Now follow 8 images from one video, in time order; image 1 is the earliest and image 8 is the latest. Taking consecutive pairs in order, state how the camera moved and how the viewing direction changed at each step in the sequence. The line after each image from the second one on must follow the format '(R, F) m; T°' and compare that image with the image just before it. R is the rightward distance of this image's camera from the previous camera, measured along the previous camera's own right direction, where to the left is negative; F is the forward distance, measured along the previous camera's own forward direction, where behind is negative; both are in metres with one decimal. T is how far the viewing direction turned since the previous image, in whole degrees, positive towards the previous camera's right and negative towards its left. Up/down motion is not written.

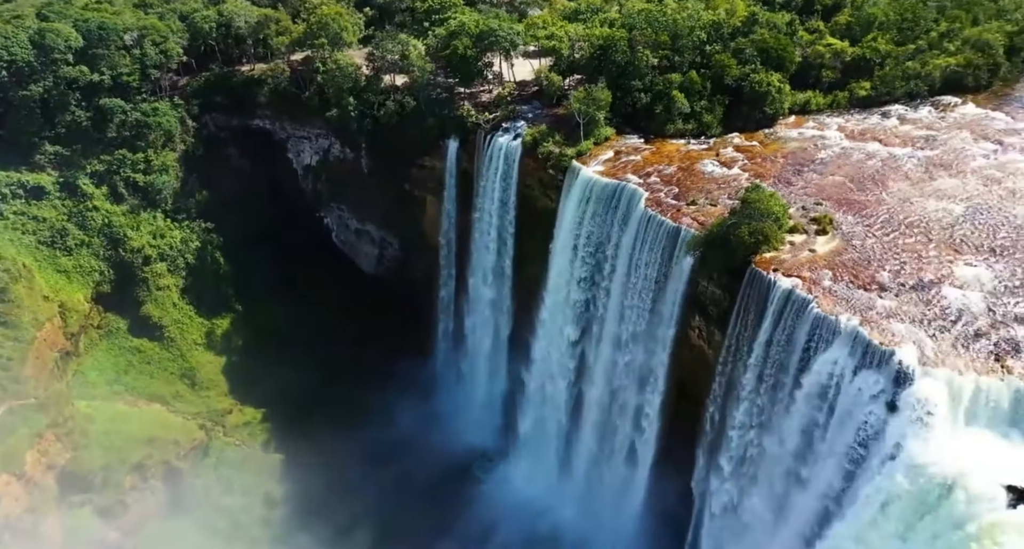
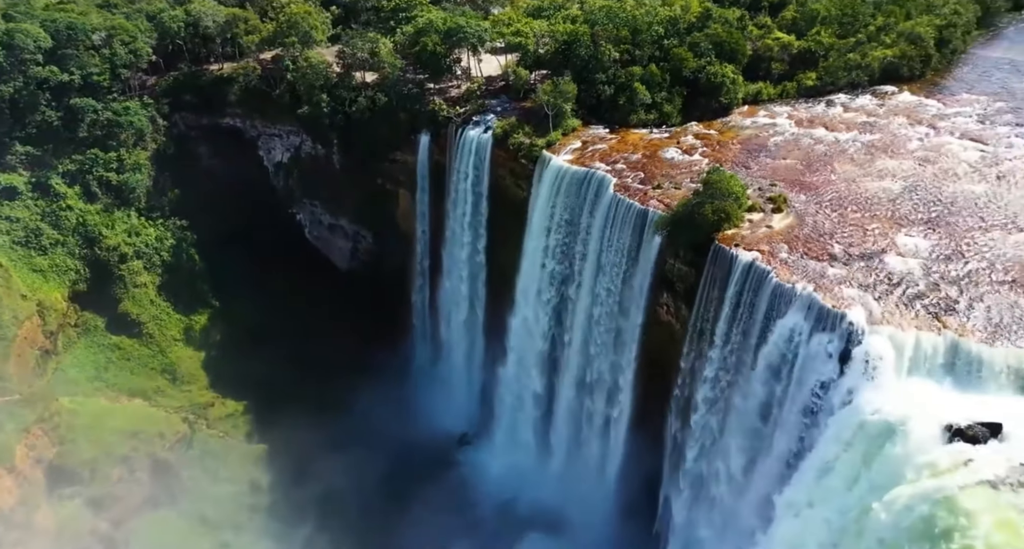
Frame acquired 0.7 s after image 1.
(-0.8, -1.4) m; +3°
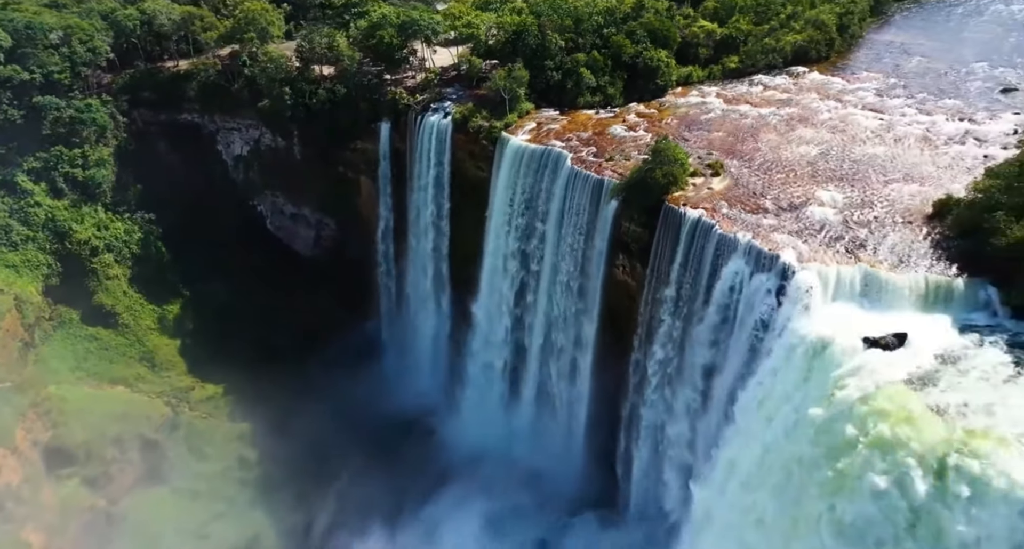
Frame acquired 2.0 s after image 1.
(-1.7, -2.7) m; +5°
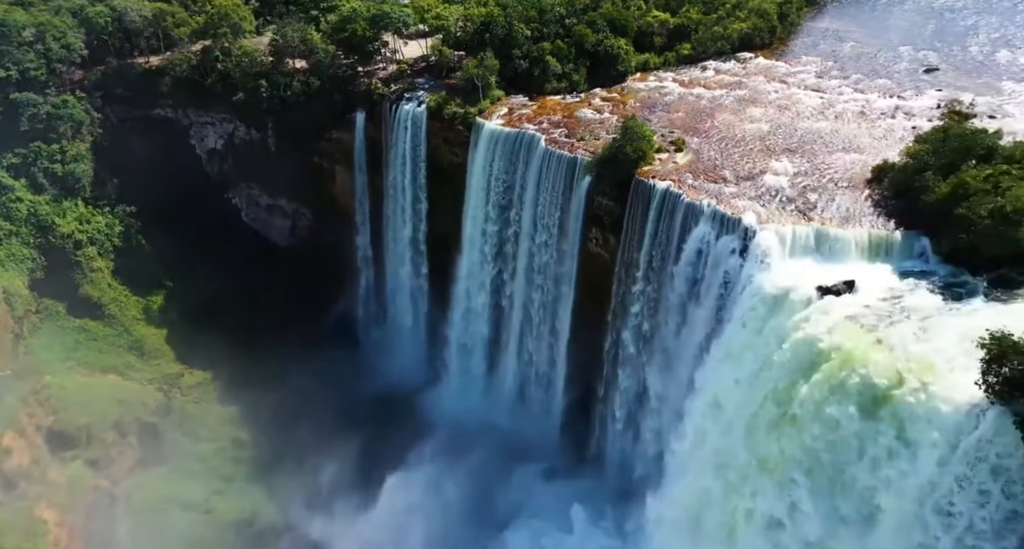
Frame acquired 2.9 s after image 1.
(-1.4, -2.1) m; +4°
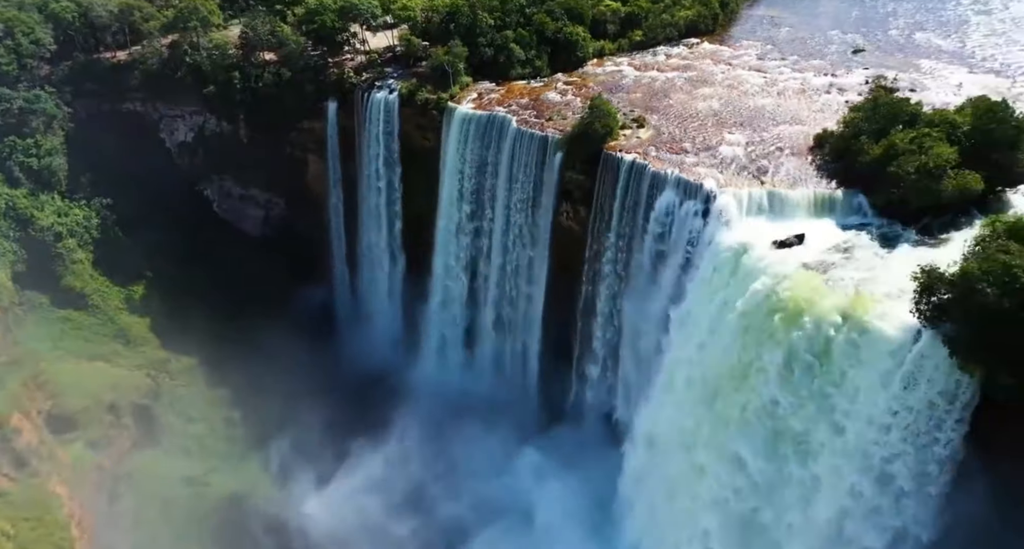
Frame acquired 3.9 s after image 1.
(-1.6, -2.2) m; +4°
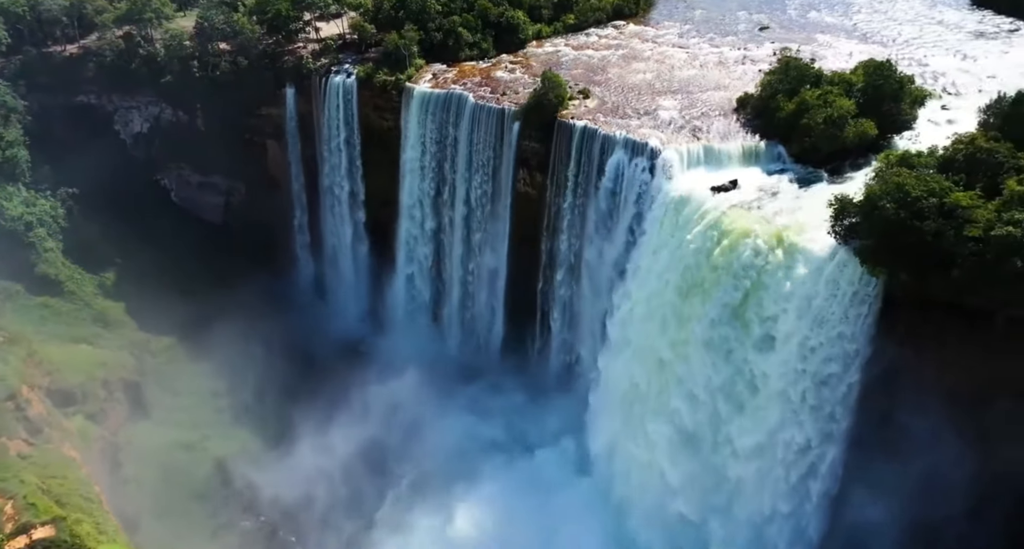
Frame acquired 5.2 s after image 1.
(-2.6, -3.4) m; +7°
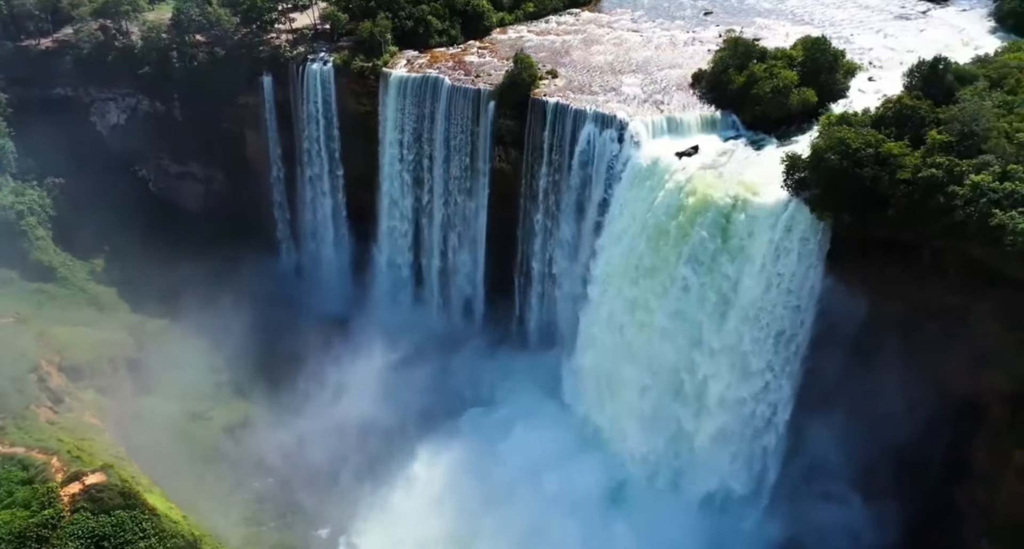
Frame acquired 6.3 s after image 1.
(-2.1, -2.8) m; +5°
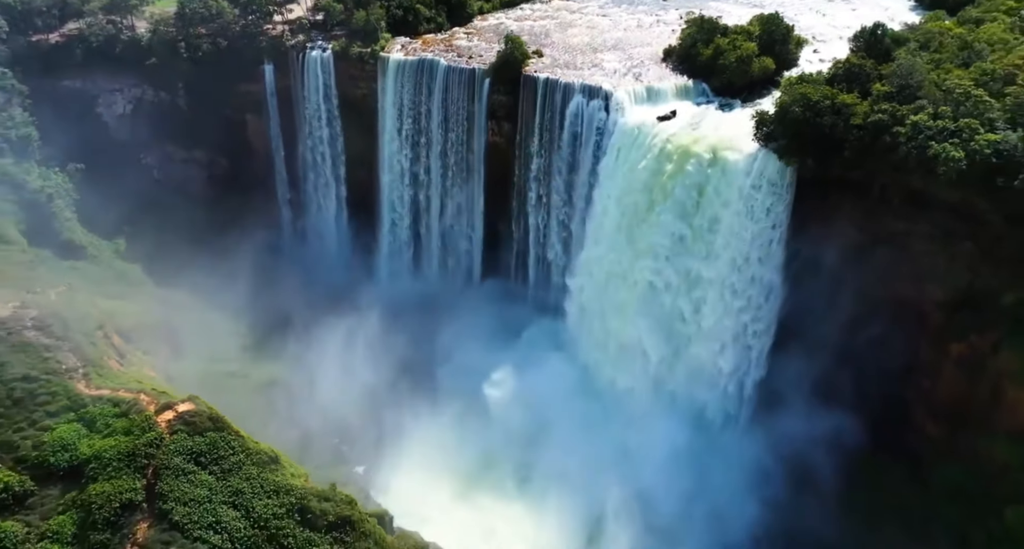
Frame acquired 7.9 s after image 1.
(-3.3, -4.2) m; +5°
